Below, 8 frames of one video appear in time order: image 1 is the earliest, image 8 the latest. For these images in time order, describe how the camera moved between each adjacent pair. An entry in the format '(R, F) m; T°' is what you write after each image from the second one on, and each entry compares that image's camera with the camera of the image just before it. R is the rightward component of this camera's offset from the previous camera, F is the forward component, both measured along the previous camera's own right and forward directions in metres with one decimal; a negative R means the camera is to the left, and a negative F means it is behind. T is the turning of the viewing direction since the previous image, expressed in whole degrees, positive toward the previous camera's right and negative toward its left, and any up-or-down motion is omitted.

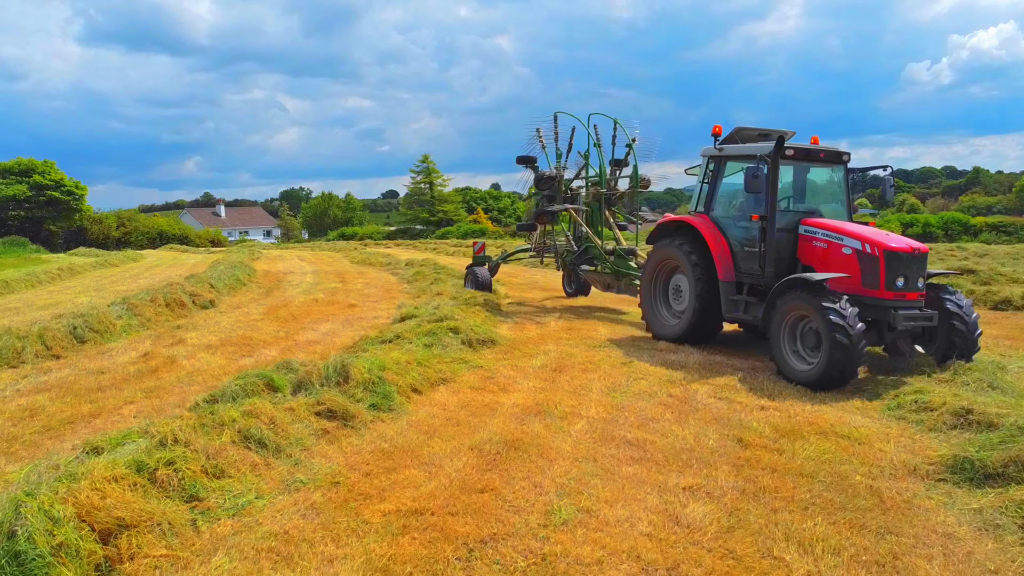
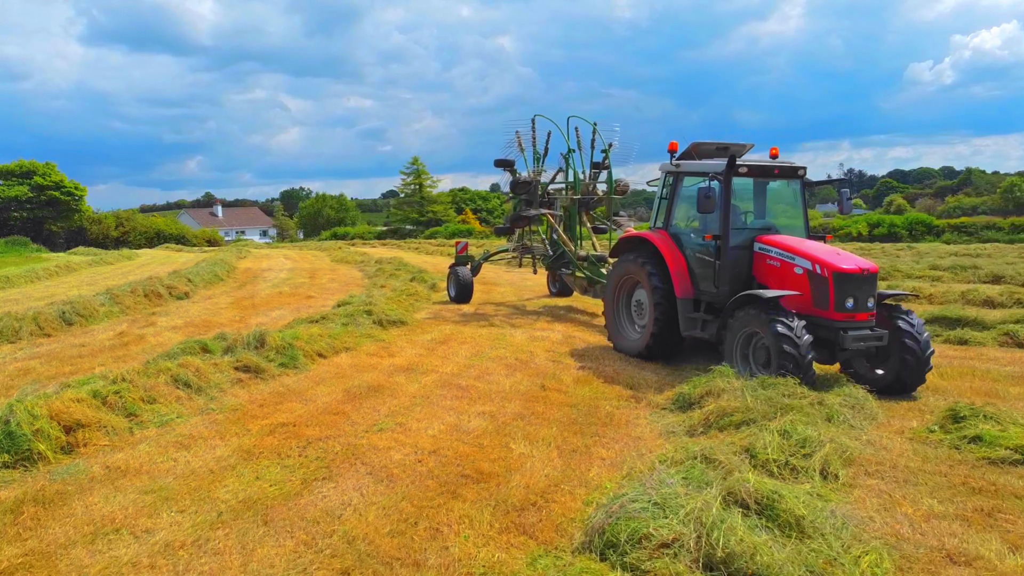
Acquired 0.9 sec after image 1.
(+0.8, -1.2) m; 0°
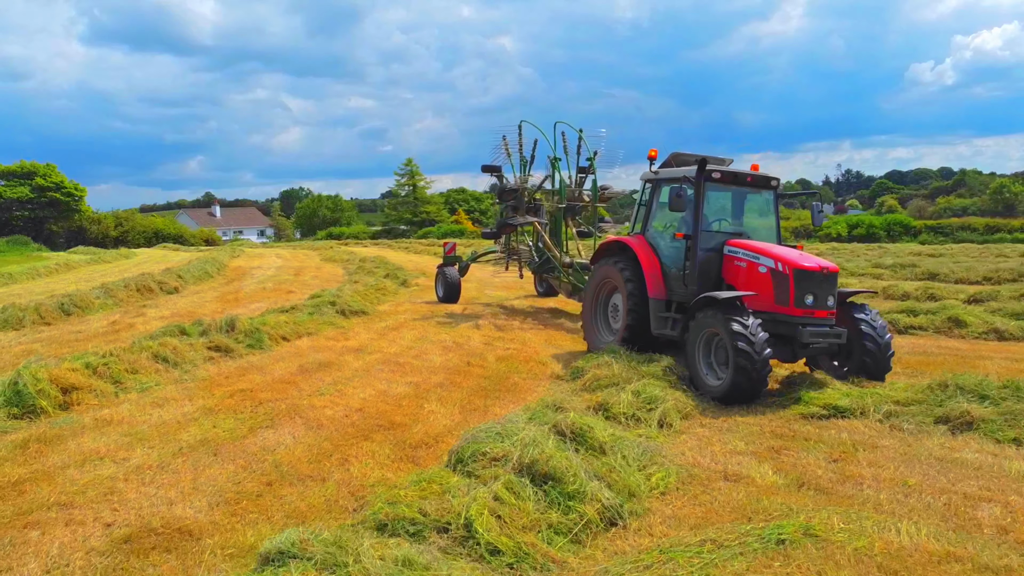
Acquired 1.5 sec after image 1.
(+0.5, -0.8) m; 0°
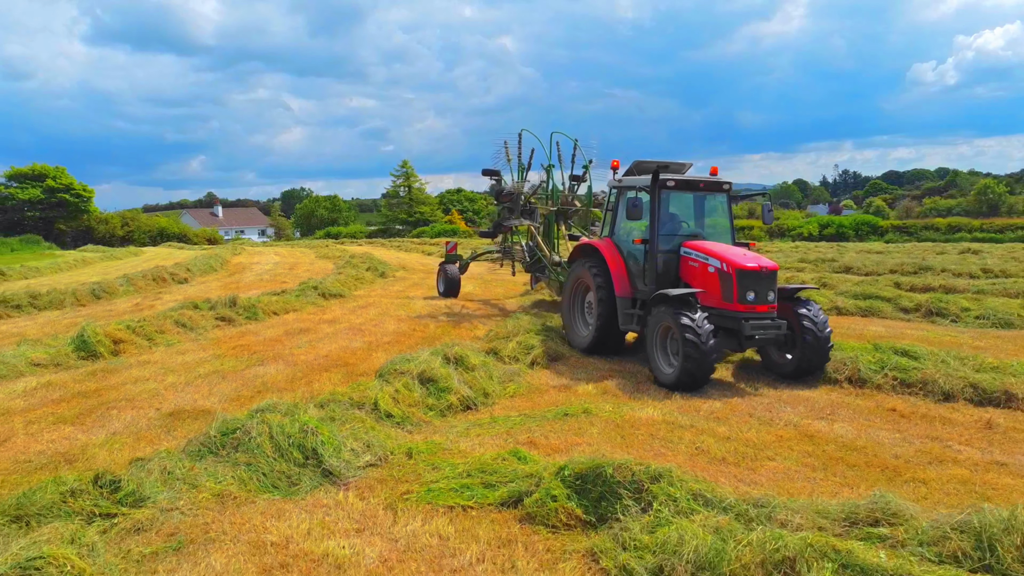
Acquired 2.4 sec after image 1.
(+0.6, -1.7) m; 0°
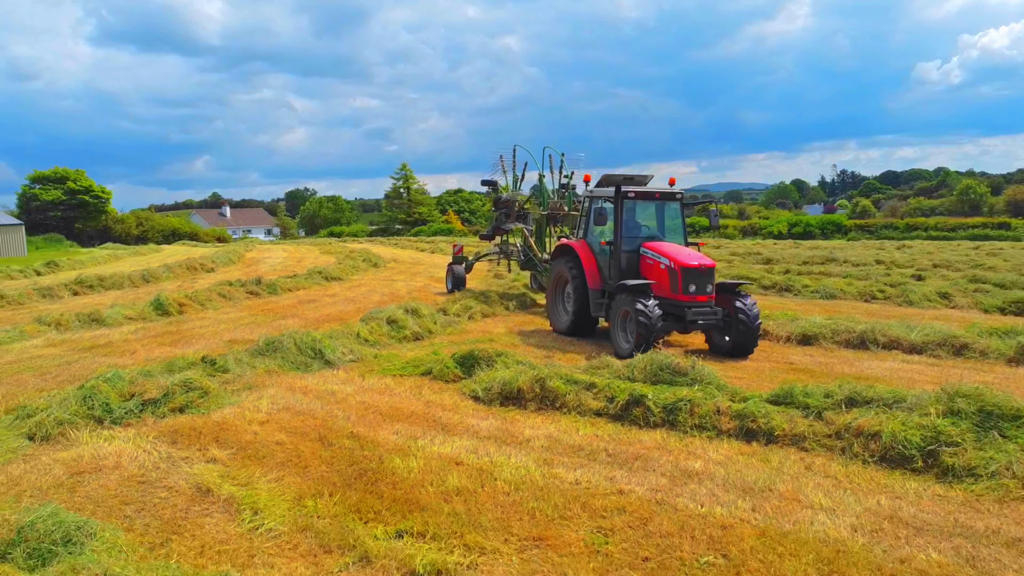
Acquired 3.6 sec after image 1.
(+0.6, -2.5) m; 0°
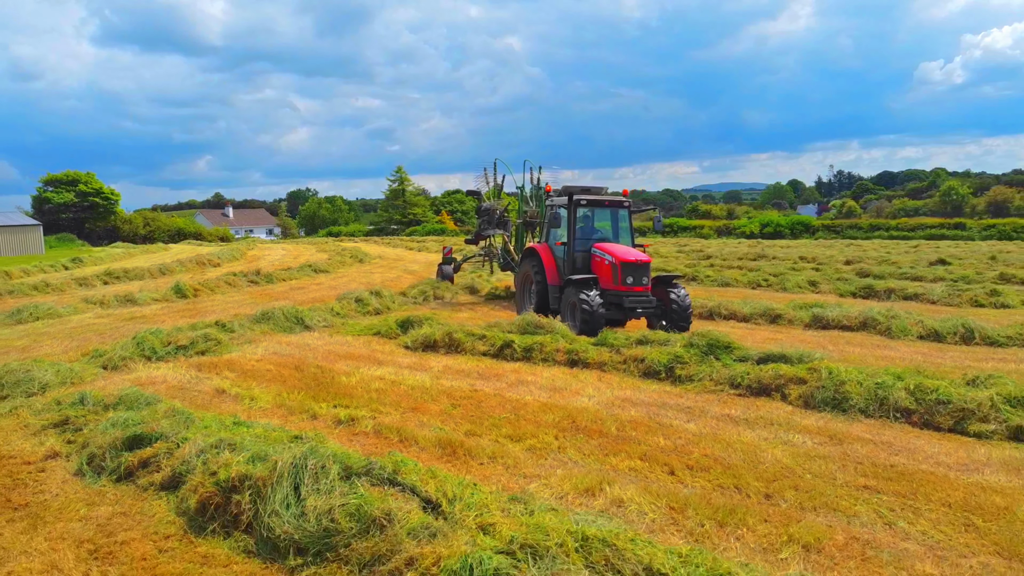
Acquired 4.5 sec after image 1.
(+0.7, -2.1) m; 0°
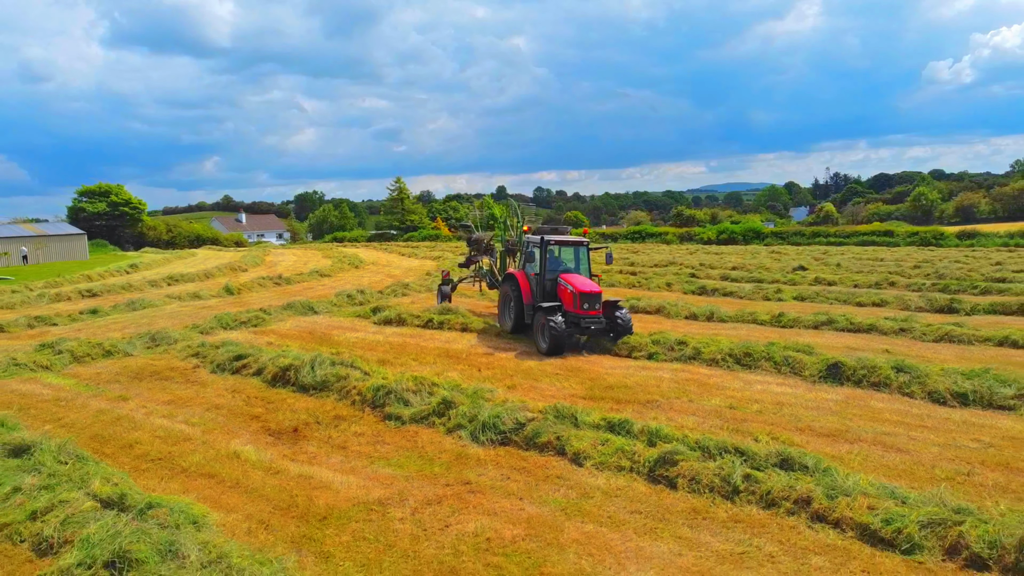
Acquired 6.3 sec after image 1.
(+1.2, -4.8) m; 0°
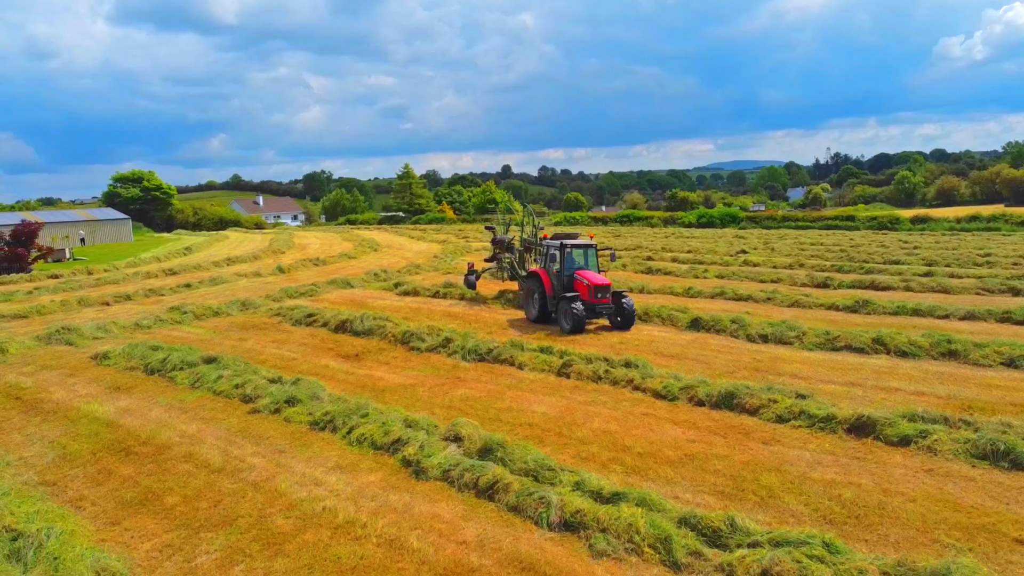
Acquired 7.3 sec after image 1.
(+0.4, -4.4) m; 0°
